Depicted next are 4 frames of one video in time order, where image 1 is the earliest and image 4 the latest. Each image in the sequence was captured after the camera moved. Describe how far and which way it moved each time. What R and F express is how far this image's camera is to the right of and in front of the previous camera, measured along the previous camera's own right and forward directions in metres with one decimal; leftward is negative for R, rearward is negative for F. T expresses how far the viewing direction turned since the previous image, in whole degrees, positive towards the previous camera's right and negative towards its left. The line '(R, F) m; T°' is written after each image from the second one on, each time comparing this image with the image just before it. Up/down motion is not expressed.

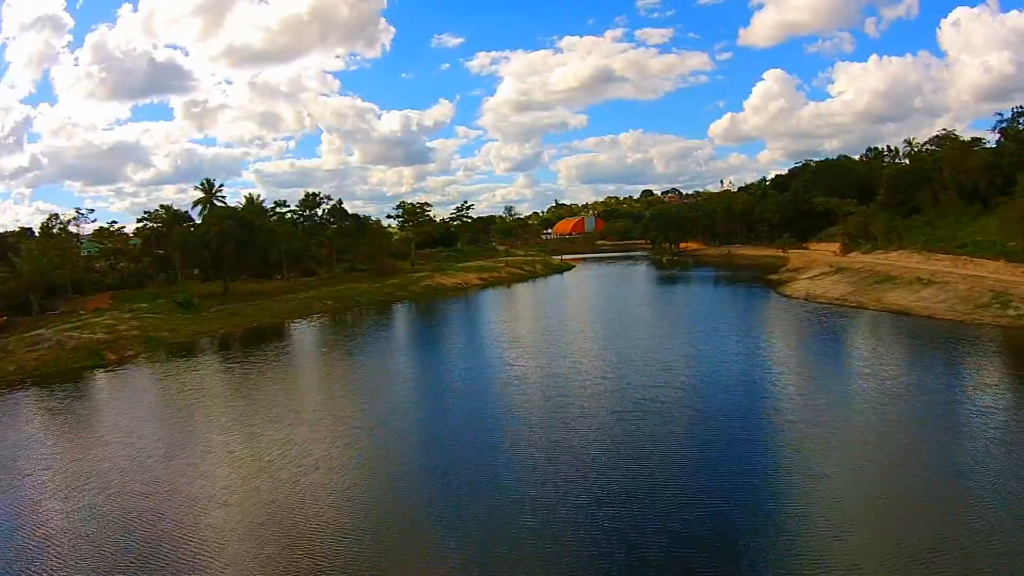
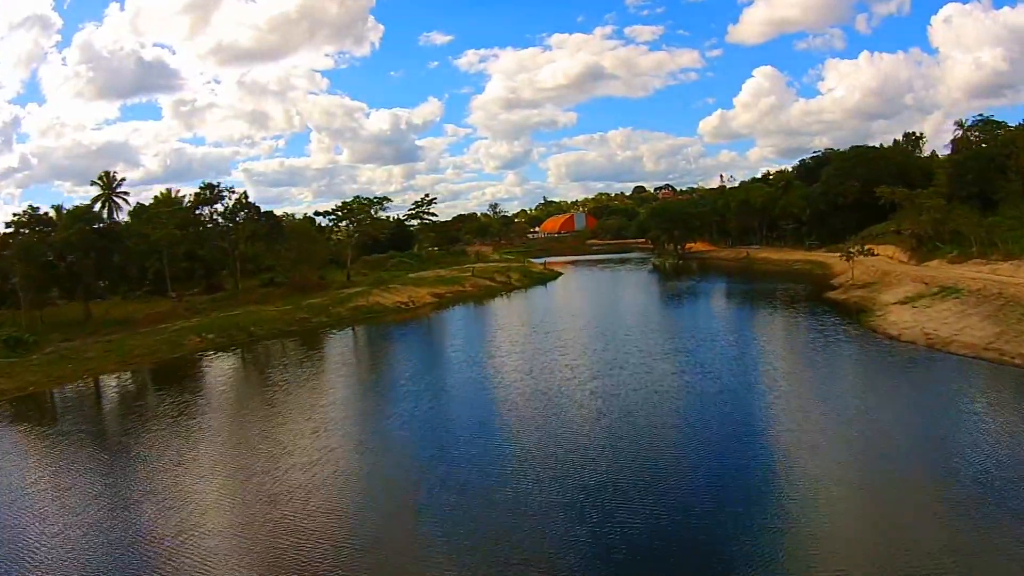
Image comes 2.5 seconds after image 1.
(+1.2, +10.5) m; +1°
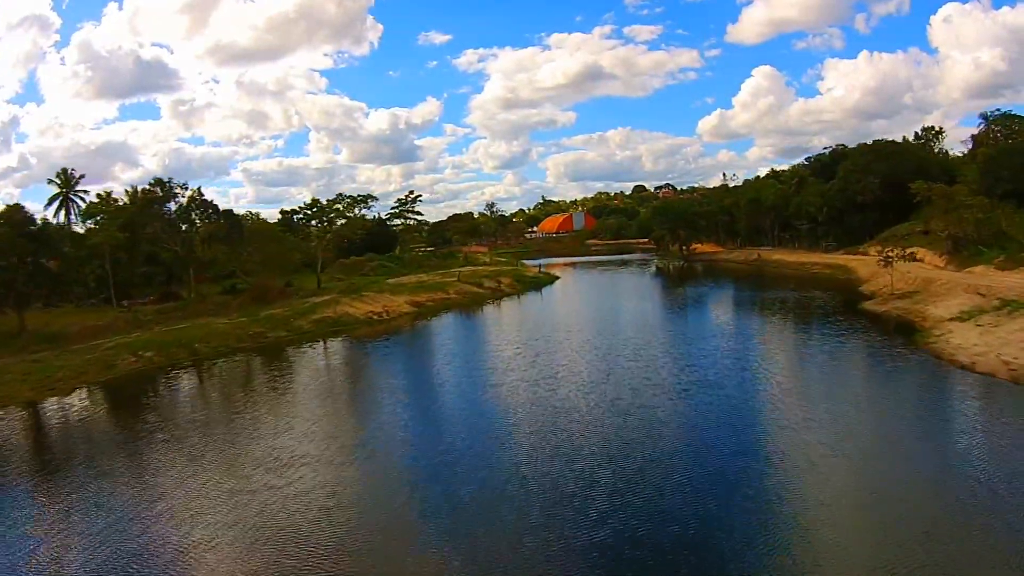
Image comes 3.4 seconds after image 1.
(+0.4, +3.6) m; 0°
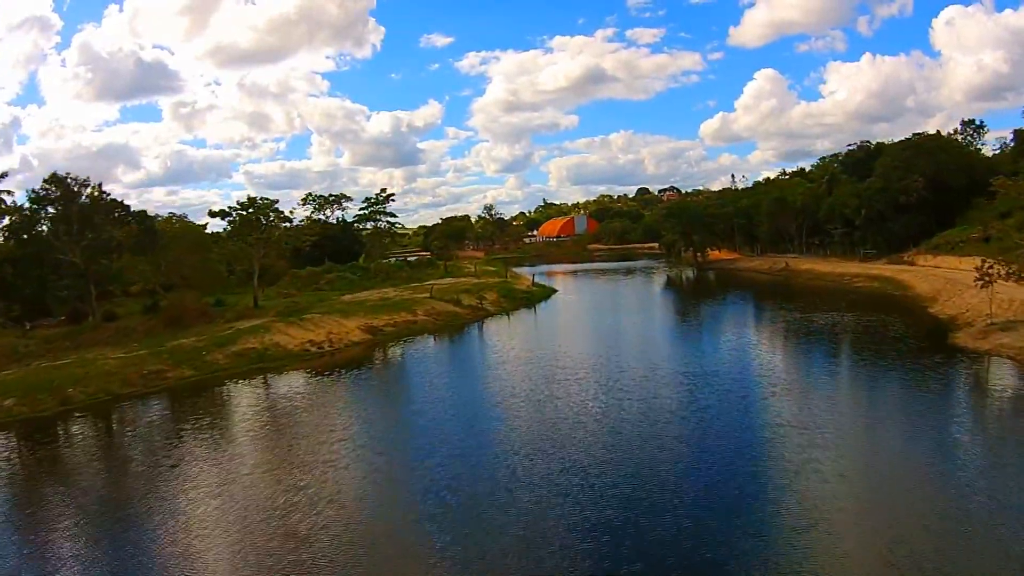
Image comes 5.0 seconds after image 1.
(+0.7, +5.8) m; 0°
